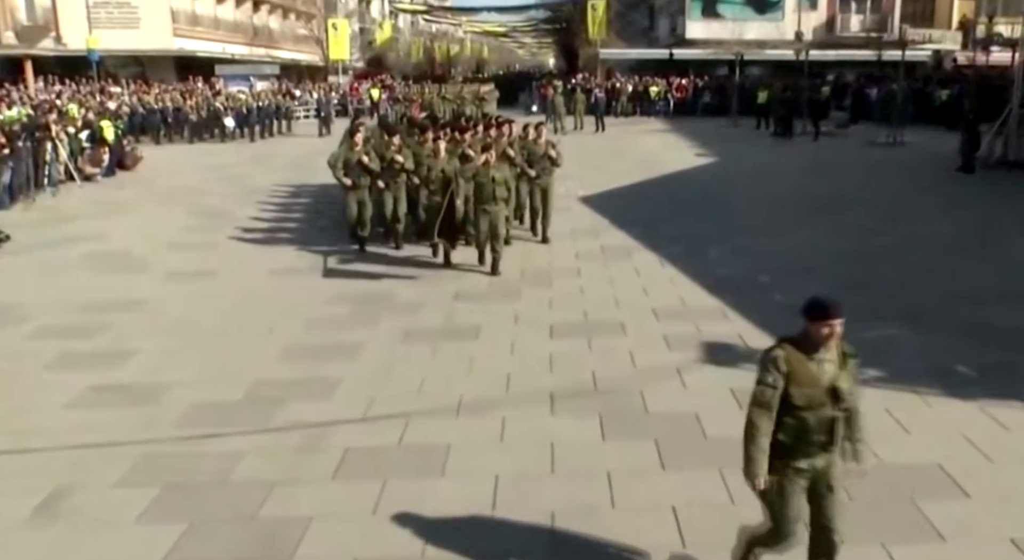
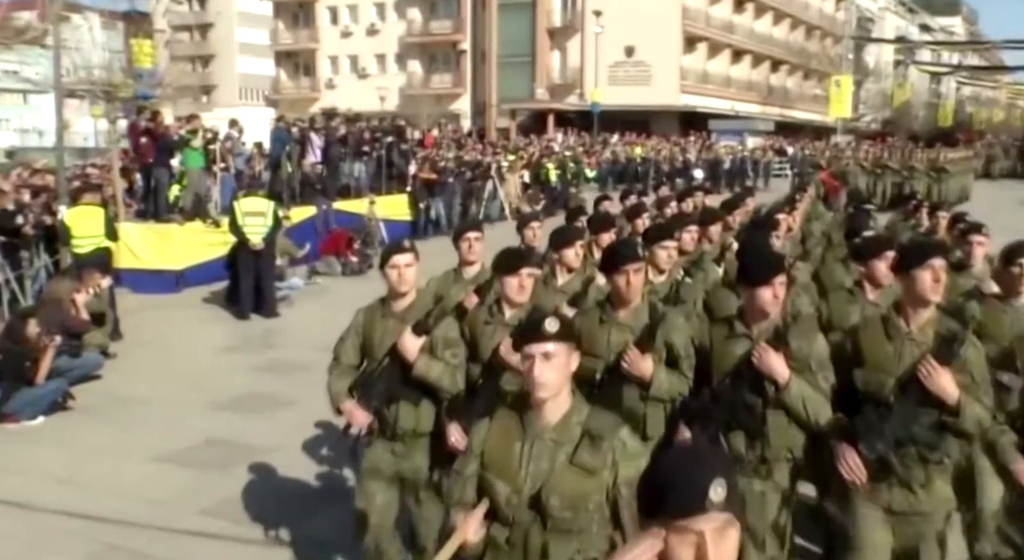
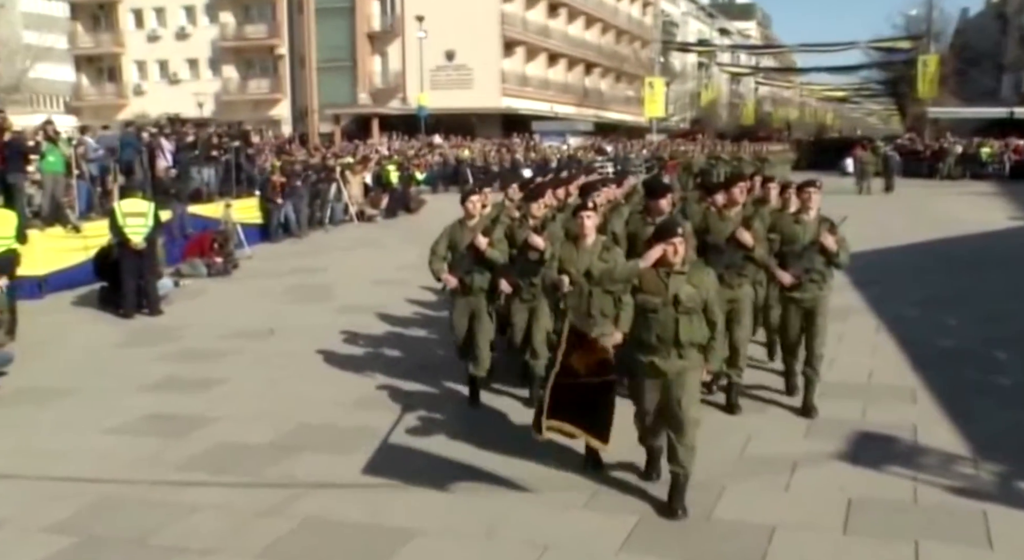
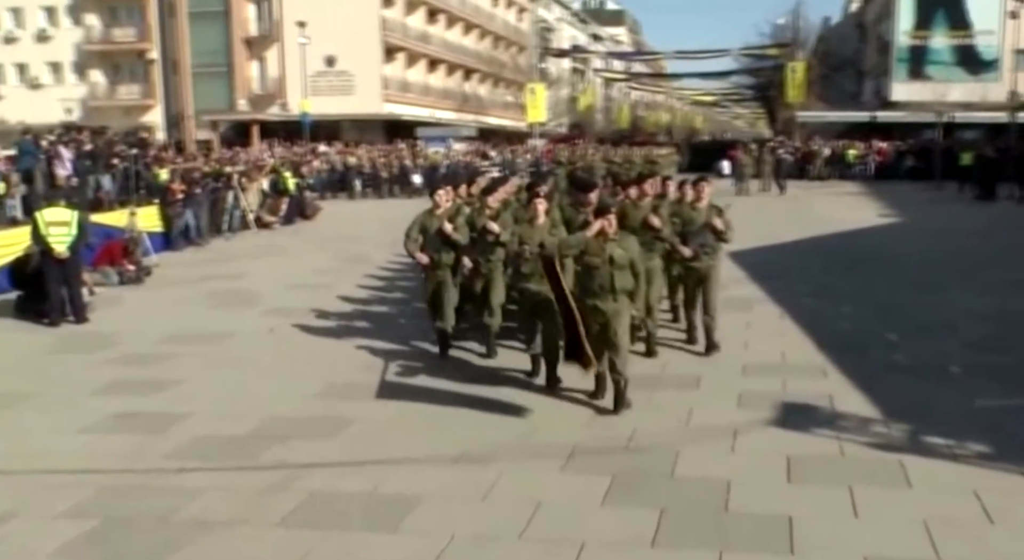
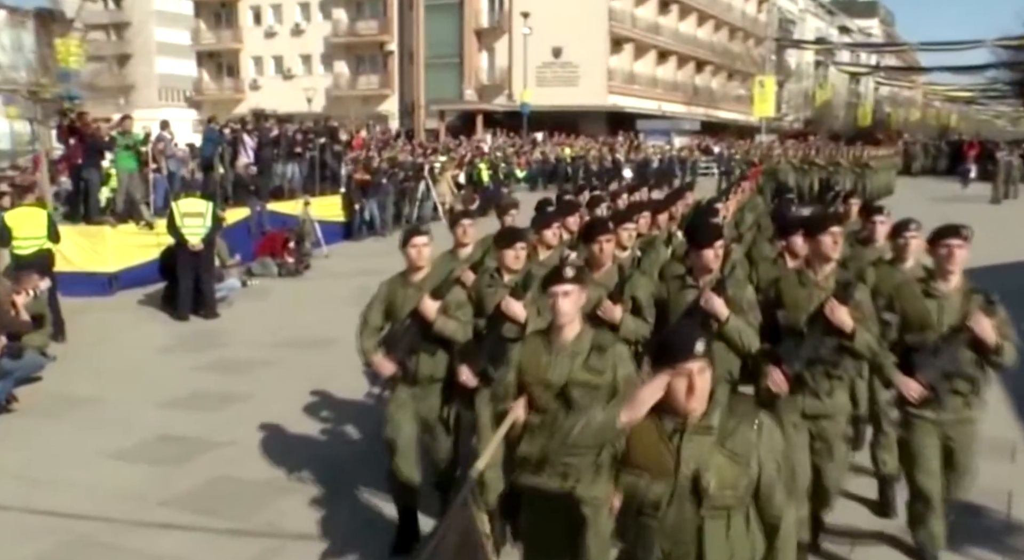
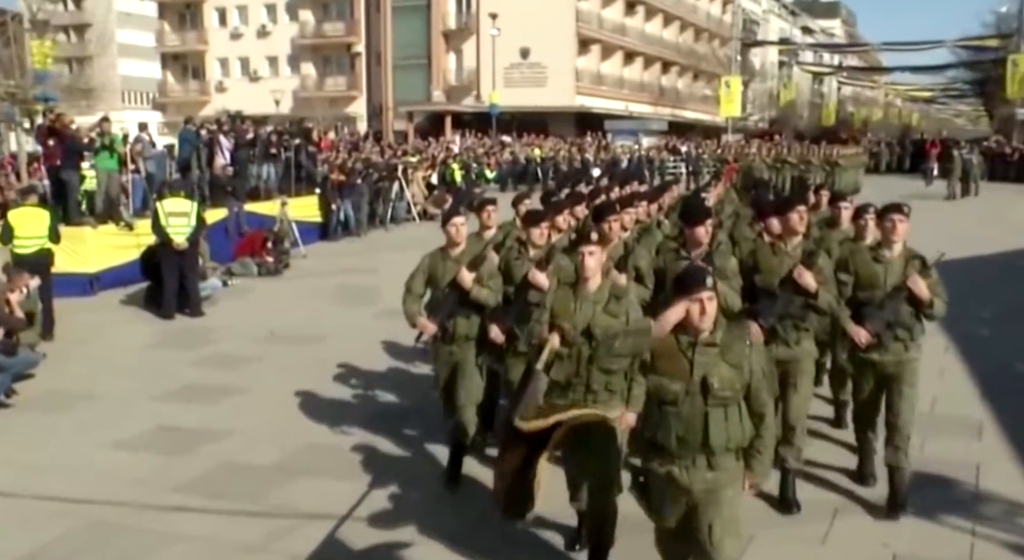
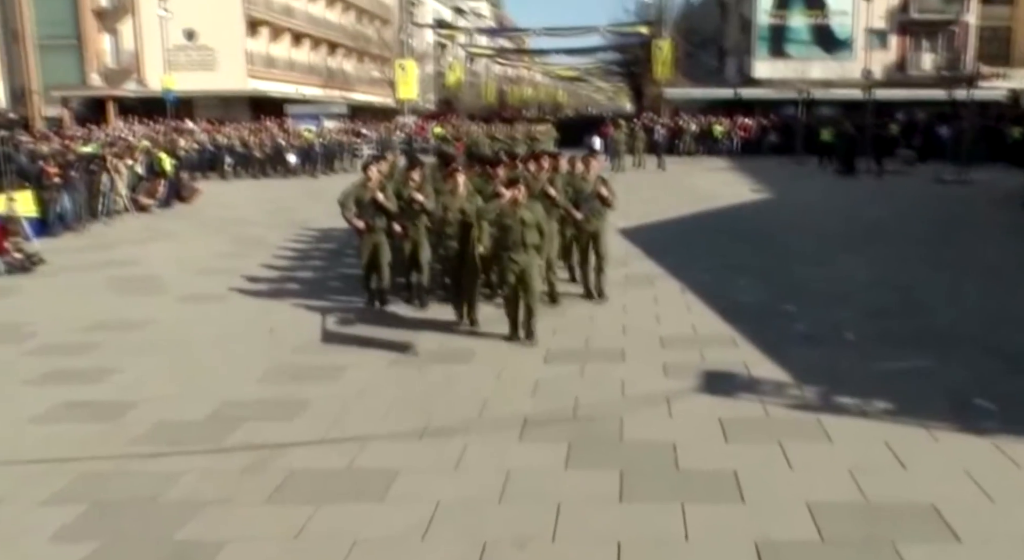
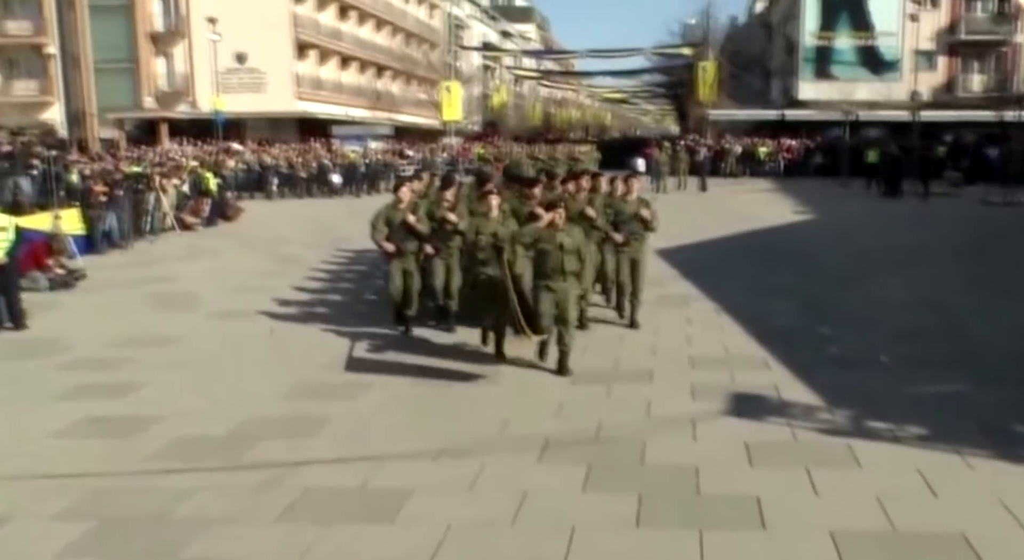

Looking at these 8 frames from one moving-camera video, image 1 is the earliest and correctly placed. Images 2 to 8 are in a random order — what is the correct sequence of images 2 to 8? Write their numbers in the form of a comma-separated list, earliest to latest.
7, 8, 4, 3, 6, 5, 2
